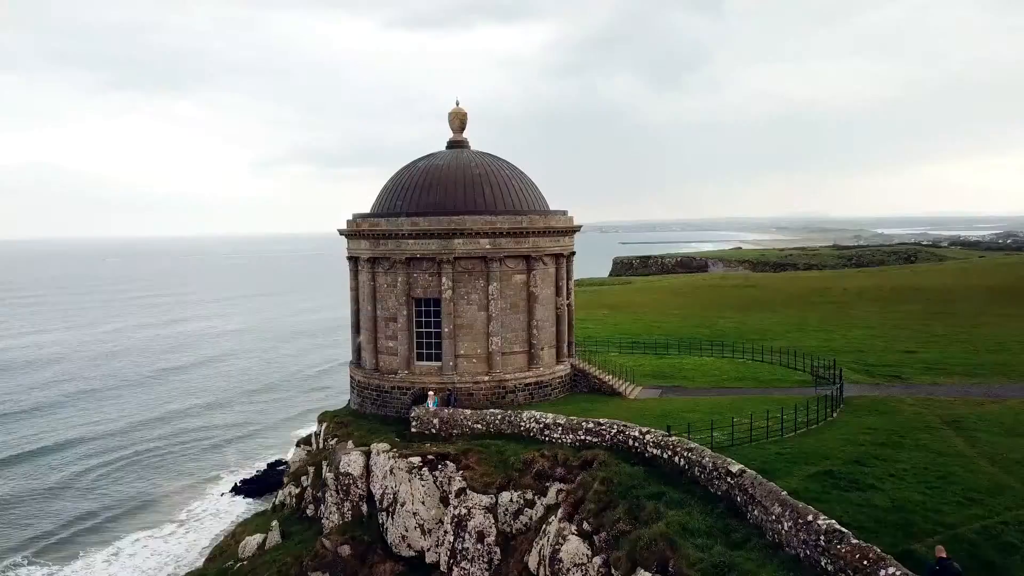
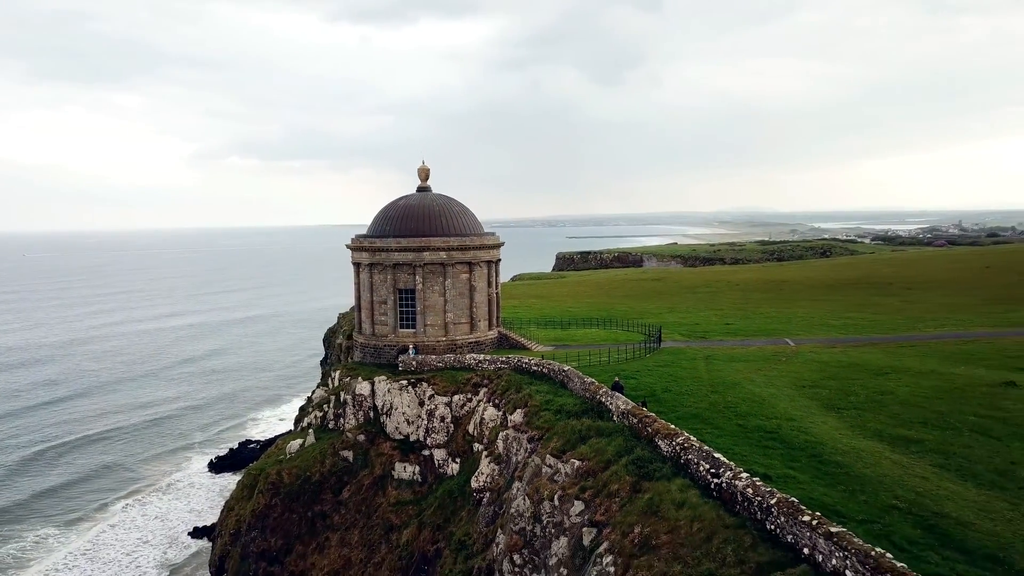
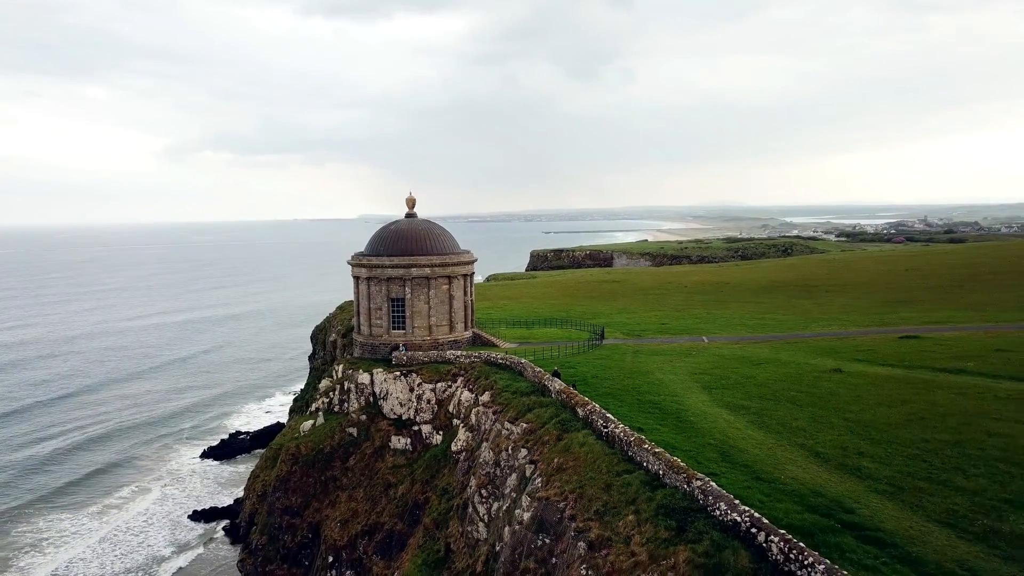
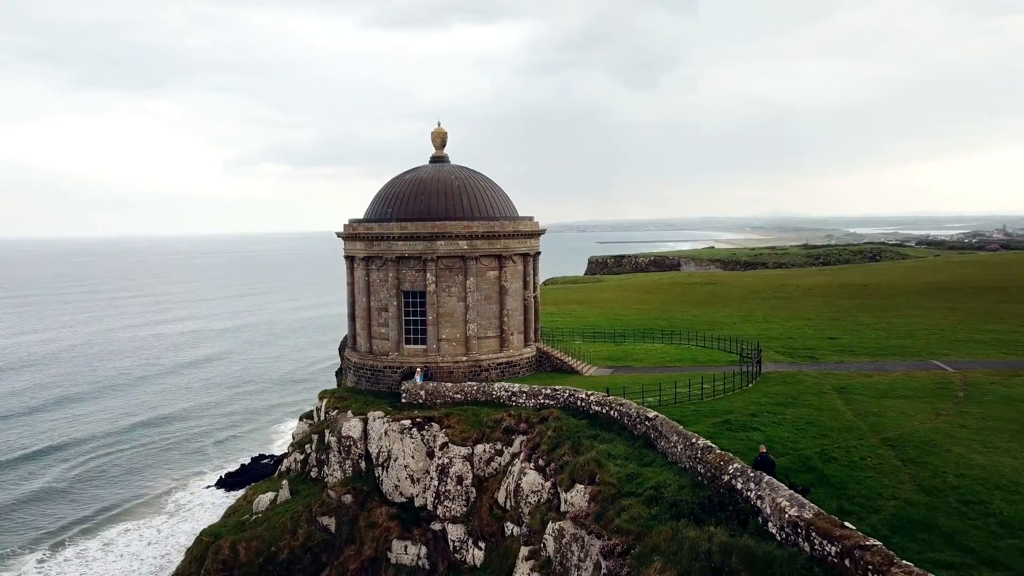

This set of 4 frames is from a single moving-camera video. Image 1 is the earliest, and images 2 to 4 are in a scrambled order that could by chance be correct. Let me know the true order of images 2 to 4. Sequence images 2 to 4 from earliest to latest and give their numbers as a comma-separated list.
4, 2, 3
